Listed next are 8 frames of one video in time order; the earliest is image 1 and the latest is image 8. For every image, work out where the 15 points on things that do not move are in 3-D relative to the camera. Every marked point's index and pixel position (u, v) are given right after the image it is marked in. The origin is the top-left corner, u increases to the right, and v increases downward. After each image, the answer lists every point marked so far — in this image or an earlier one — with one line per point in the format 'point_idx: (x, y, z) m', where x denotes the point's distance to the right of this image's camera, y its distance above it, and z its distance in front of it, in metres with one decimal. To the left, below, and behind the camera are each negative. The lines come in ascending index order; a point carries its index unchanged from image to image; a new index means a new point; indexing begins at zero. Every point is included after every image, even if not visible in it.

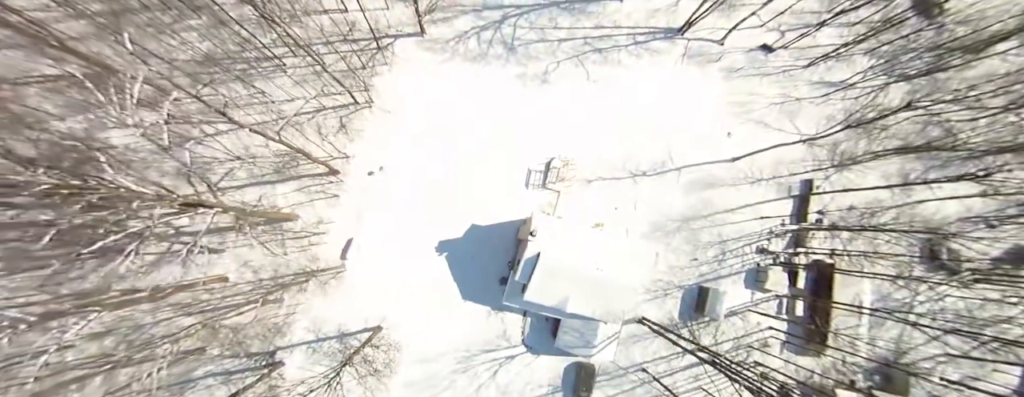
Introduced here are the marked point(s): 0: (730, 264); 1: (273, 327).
0: (+7.3, -2.2, +9.5) m
1: (-6.9, -3.7, +8.3) m
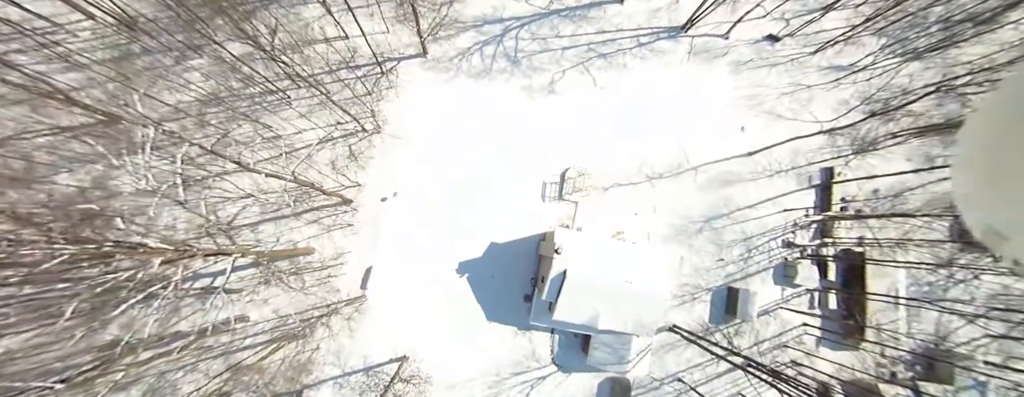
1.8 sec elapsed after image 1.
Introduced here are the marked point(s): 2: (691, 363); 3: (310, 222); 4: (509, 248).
0: (+8.0, -2.0, +9.2) m
1: (-6.1, -4.7, +8.1) m
2: (+5.4, -4.8, +8.6) m
3: (-6.0, -0.7, +8.6) m
4: (-0.1, -1.5, +8.4) m
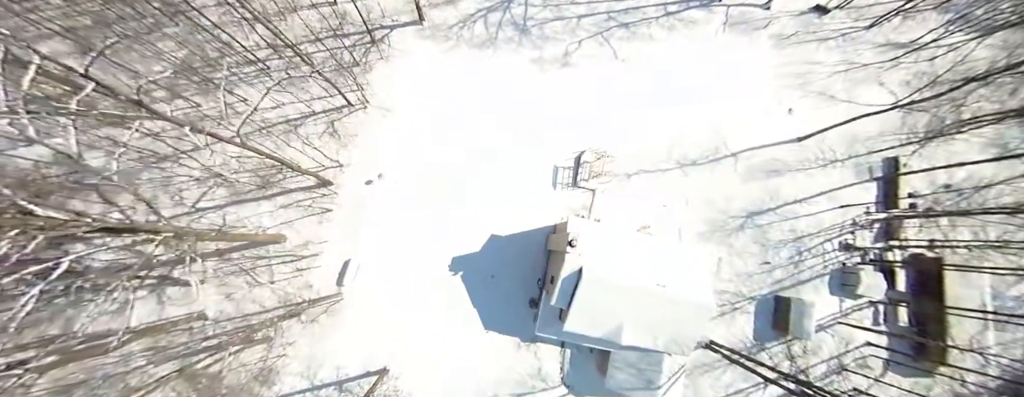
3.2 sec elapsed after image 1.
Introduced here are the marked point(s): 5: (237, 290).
0: (+8.1, -1.8, +7.7) m
1: (-6.0, -4.2, +6.9) m
2: (+5.4, -4.6, +7.0) m
3: (-5.9, -0.2, +7.4) m
4: (0.0, -1.1, +7.1) m
5: (-6.9, -2.3, +7.1) m
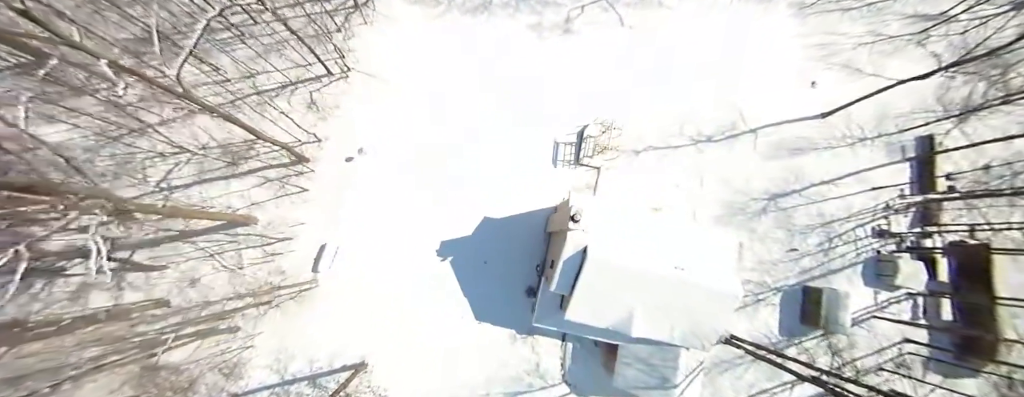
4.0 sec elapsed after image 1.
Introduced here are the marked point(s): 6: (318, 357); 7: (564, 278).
0: (+8.0, -1.3, +6.9) m
1: (-6.1, -3.6, +6.1) m
2: (+5.3, -4.1, +6.2) m
3: (-6.0, +0.3, +6.7) m
4: (-0.1, -0.6, +6.3) m
5: (-7.0, -1.7, +6.4) m
6: (-4.1, -3.4, +6.1) m
7: (+0.9, -1.3, +4.8) m
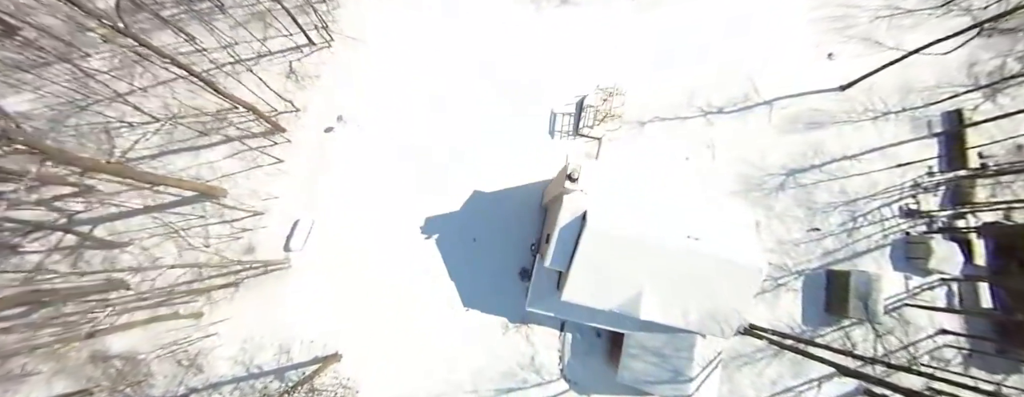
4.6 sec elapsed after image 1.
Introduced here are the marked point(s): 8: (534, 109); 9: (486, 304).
0: (+7.8, -0.8, +6.3) m
1: (-6.3, -3.1, +5.5) m
2: (+5.2, -3.5, +5.6) m
3: (-6.2, +0.8, +6.1) m
4: (-0.3, -0.1, +5.7) m
5: (-7.1, -1.2, +5.8) m
6: (-4.3, -2.9, +5.4) m
7: (+0.7, -0.8, +4.1) m
8: (+0.5, +1.9, +6.2) m
9: (-0.5, -2.0, +5.3) m
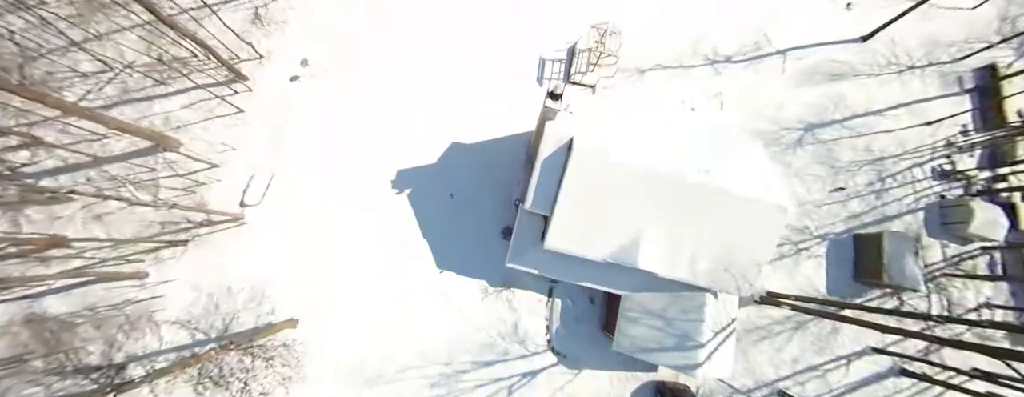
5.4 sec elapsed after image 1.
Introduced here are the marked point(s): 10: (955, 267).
0: (+7.5, 0.0, +5.6) m
1: (-6.6, -2.3, +4.8) m
2: (+4.9, -2.7, +4.8) m
3: (-6.5, +1.7, +5.5) m
4: (-0.6, +0.8, +5.1) m
5: (-7.5, -0.4, +5.2) m
6: (-4.6, -2.0, +4.7) m
7: (+0.4, +0.1, +3.5) m
8: (+0.2, +2.8, +5.6) m
9: (-0.8, -1.1, +4.7) m
10: (+8.5, -1.3, +5.4) m
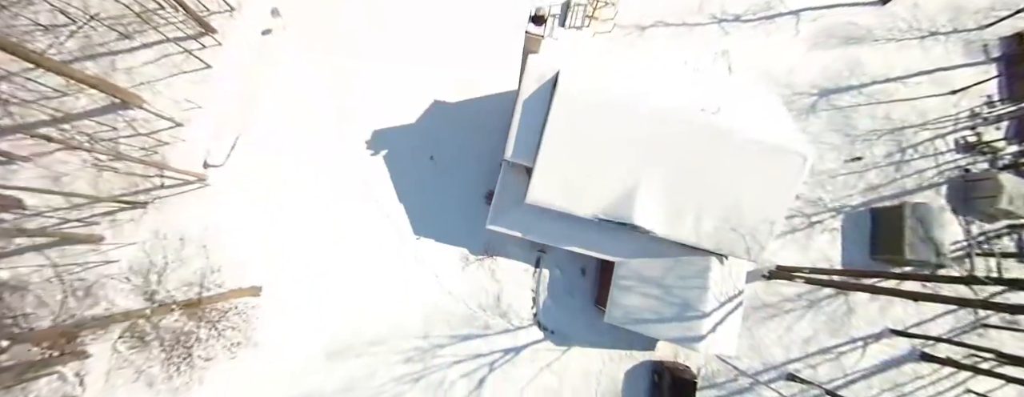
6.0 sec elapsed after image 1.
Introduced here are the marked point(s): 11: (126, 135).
0: (+7.3, +0.5, +5.1) m
1: (-6.8, -1.6, +4.4) m
2: (+4.6, -2.2, +4.4) m
3: (-6.7, +2.4, +5.1) m
4: (-0.8, +1.4, +4.7) m
5: (-7.7, +0.3, +4.8) m
6: (-4.8, -1.3, +4.3) m
7: (+0.2, +0.7, +3.1) m
8: (0.0, +3.4, +5.2) m
9: (-1.0, -0.5, +4.3) m
10: (+8.3, -0.8, +5.0) m
11: (-6.7, +1.0, +4.8) m
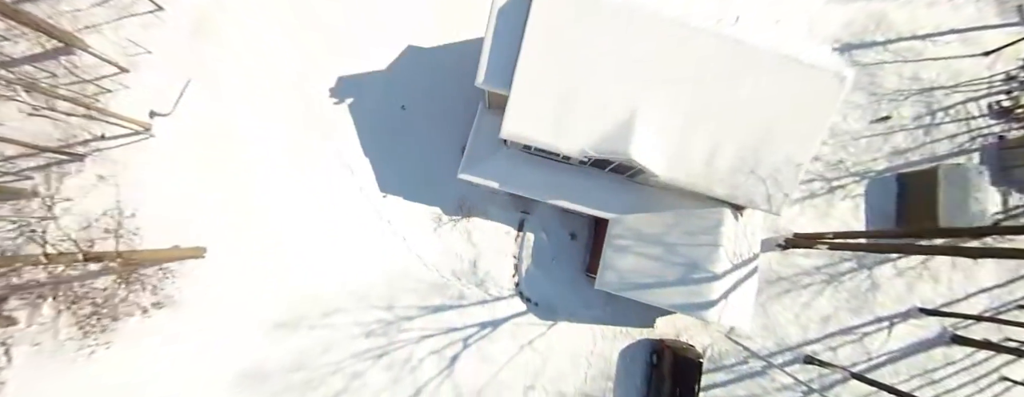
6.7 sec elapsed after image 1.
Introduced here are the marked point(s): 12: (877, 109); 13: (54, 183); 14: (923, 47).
0: (+7.1, +1.0, +4.6) m
1: (-7.1, -0.9, +3.9) m
2: (+4.3, -1.6, +3.9) m
3: (-6.9, +3.0, +4.6) m
4: (-1.0, +2.0, +4.1) m
5: (-7.9, +1.0, +4.2) m
6: (-5.1, -0.7, +3.8) m
7: (-0.1, +1.3, +2.5) m
8: (-0.2, +4.0, +4.6) m
9: (-1.3, +0.1, +3.7) m
10: (+8.0, -0.3, +4.5) m
11: (-6.9, +1.7, +4.3) m
12: (+5.7, +1.4, +4.5) m
13: (-6.7, +0.1, +4.0) m
14: (+6.9, +2.6, +4.9) m
